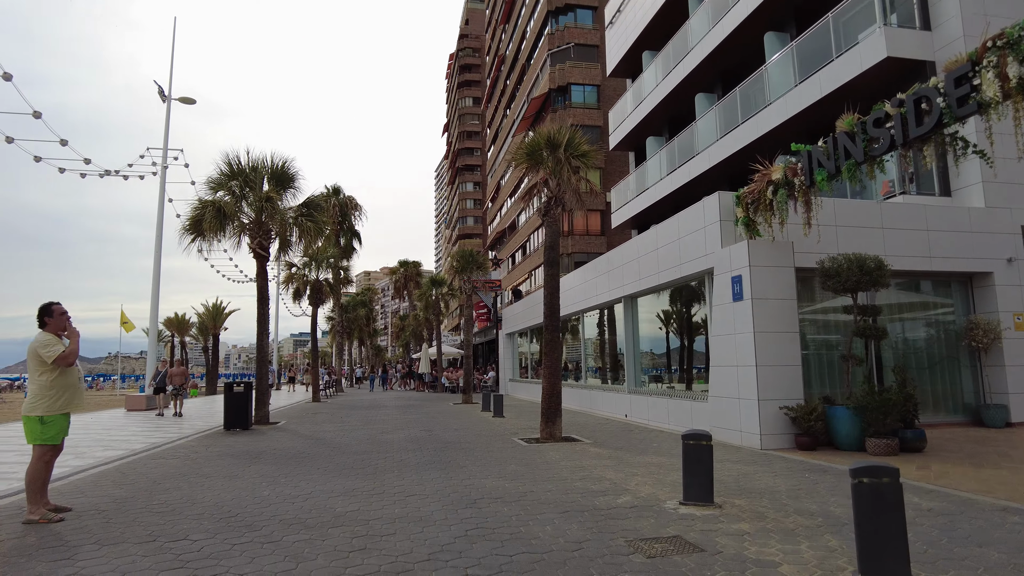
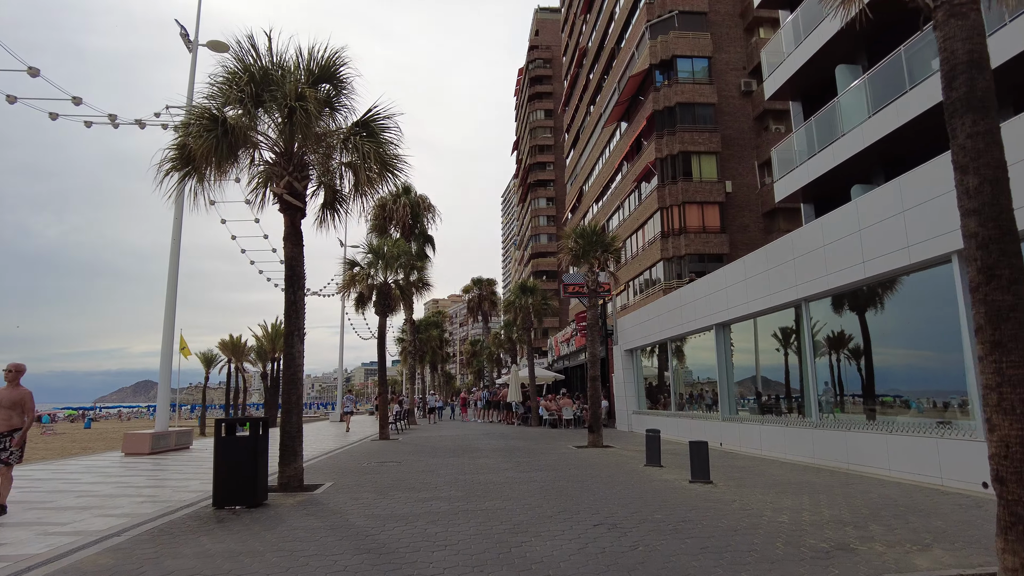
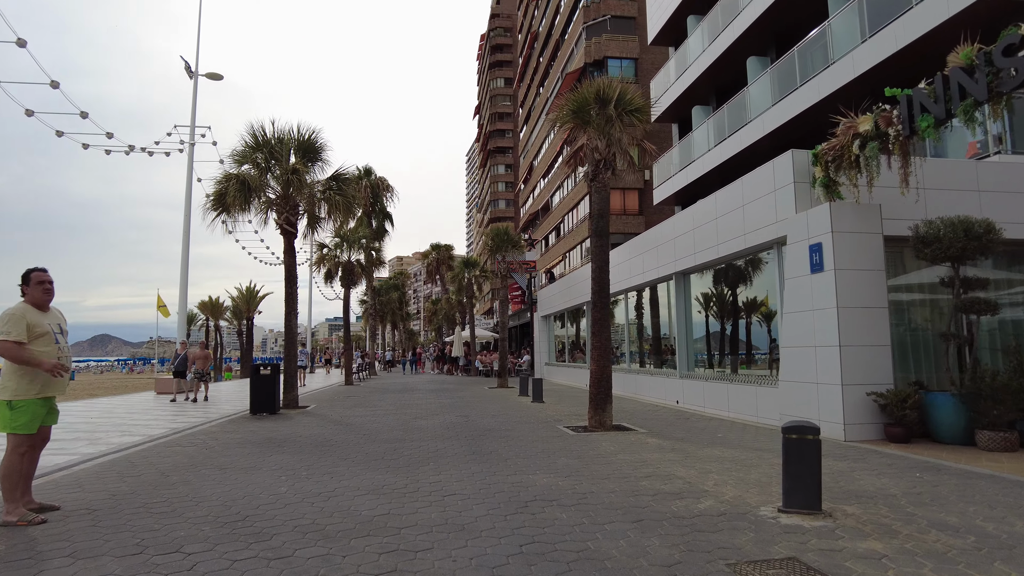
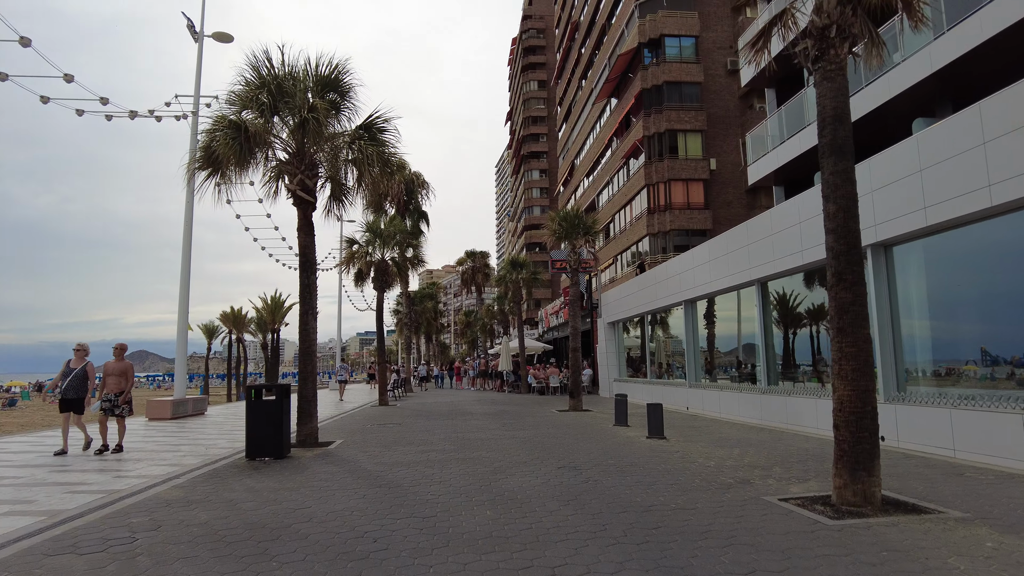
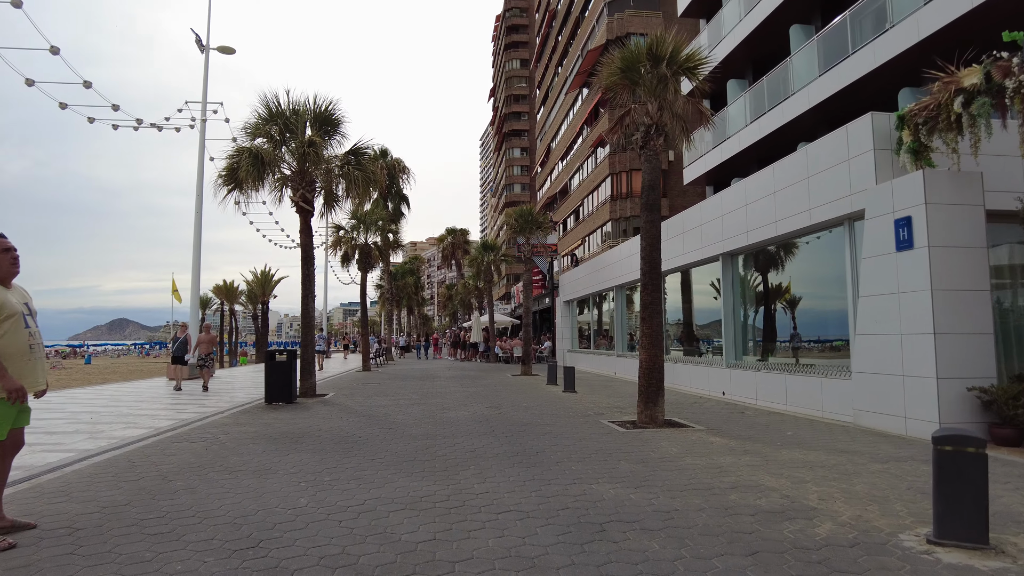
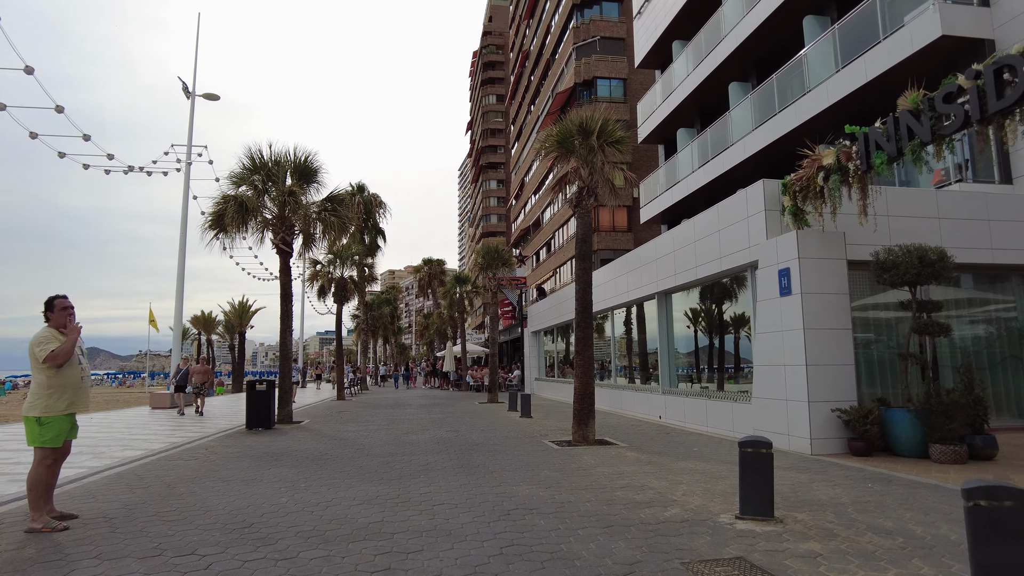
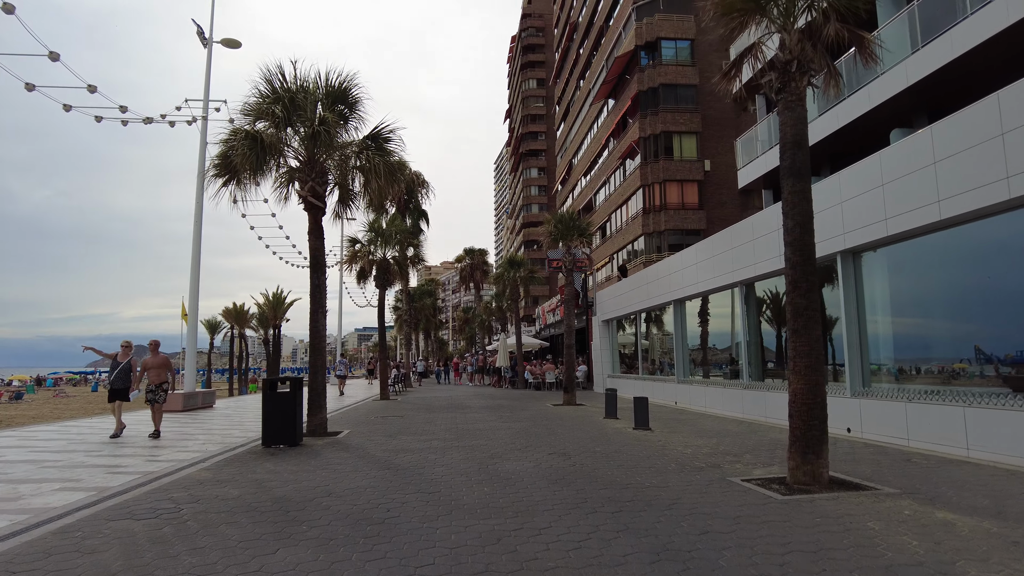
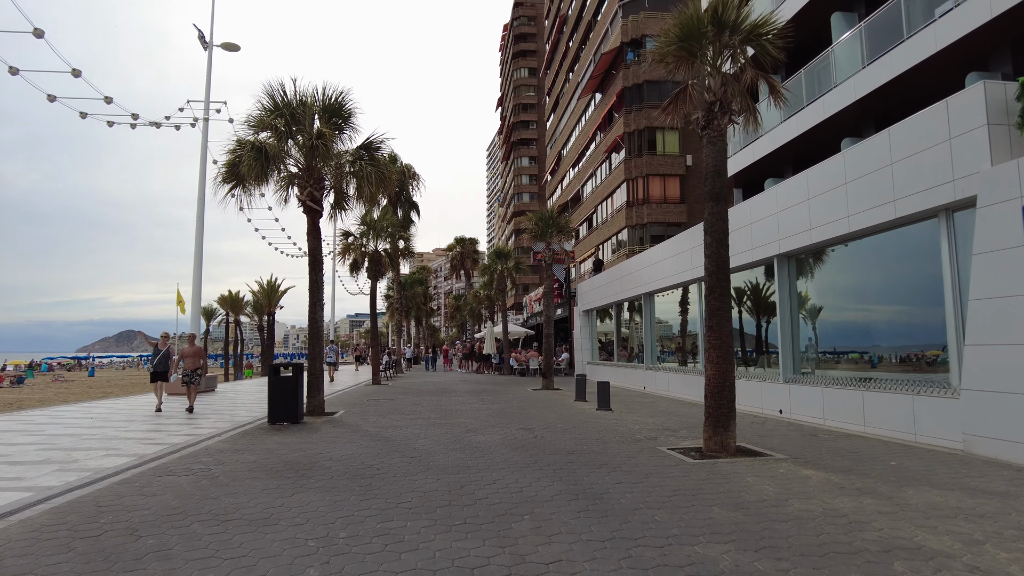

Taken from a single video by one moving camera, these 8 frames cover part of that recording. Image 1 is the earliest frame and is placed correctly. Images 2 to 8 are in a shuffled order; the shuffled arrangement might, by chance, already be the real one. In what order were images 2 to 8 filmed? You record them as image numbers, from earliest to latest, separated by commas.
6, 3, 5, 8, 7, 4, 2
